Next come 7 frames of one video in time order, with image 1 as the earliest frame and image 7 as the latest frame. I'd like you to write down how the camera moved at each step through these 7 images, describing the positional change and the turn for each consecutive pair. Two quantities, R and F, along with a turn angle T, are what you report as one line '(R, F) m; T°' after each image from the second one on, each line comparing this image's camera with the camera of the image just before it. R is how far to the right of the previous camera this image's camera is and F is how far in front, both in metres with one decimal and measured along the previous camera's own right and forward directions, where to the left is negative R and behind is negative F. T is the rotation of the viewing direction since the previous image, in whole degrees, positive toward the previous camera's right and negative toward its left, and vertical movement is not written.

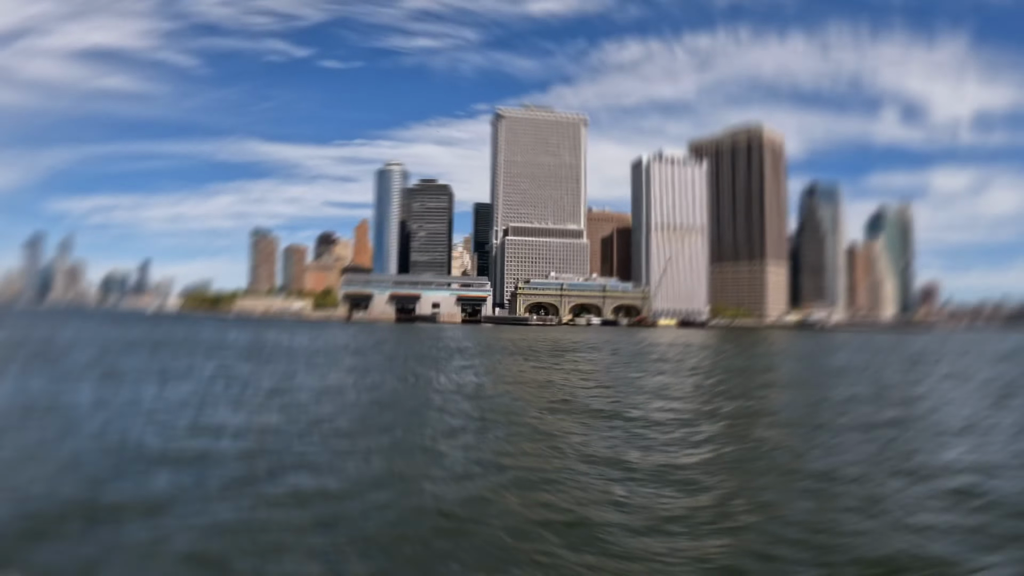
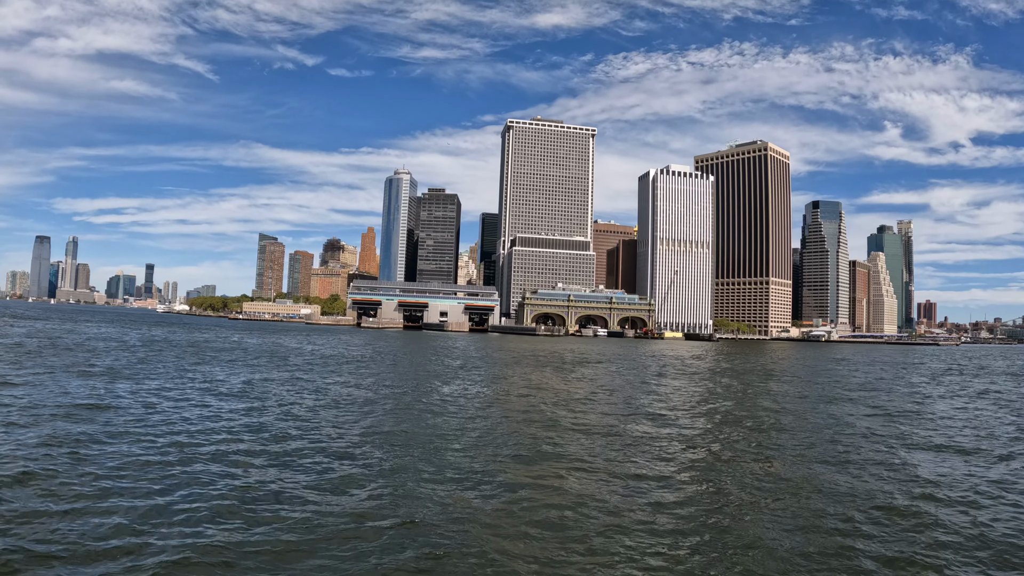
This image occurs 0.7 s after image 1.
(-1.2, -1.2) m; 0°
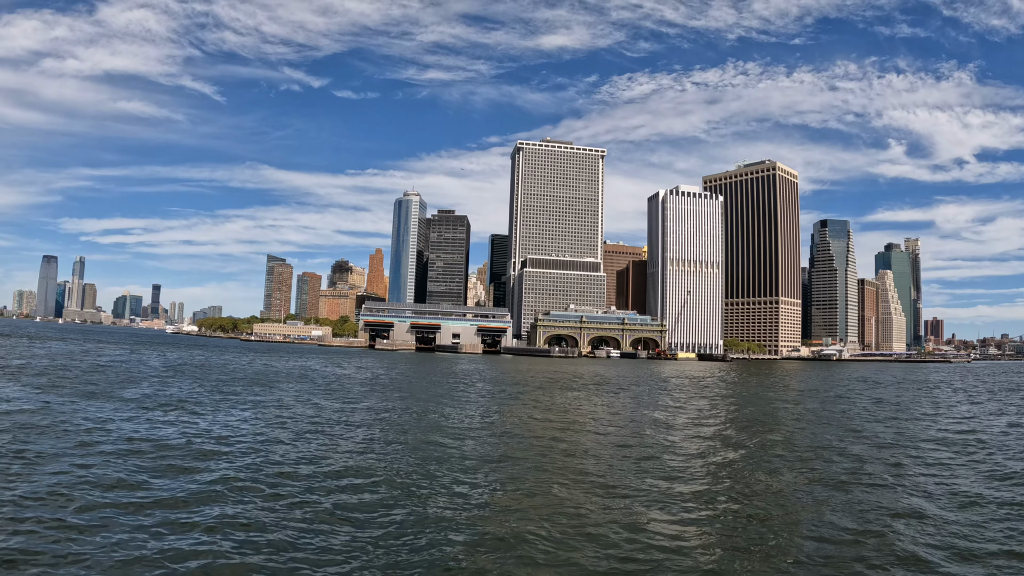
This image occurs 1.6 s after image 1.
(-1.7, 0.0) m; 0°
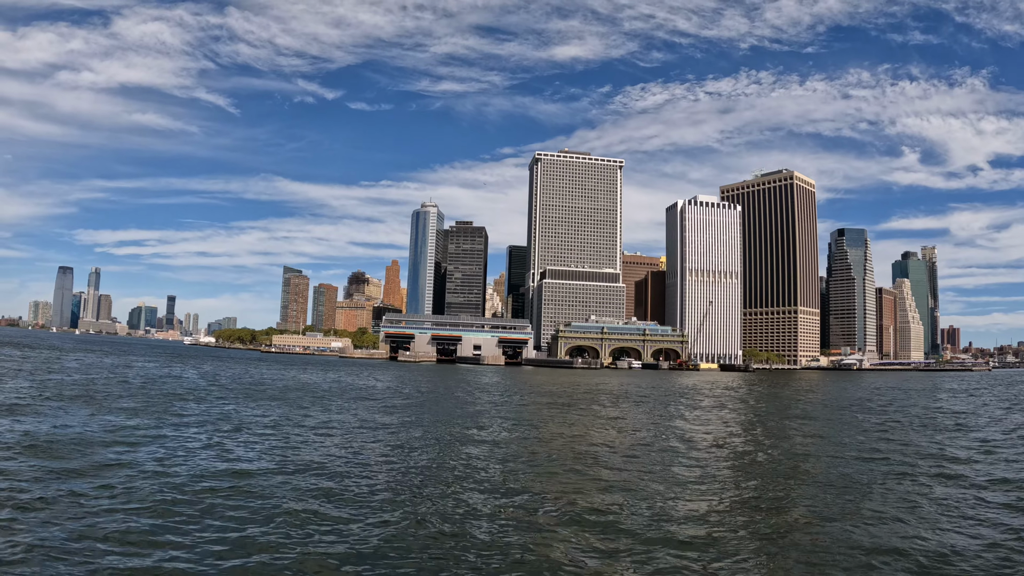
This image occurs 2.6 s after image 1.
(-2.2, 0.0) m; -1°
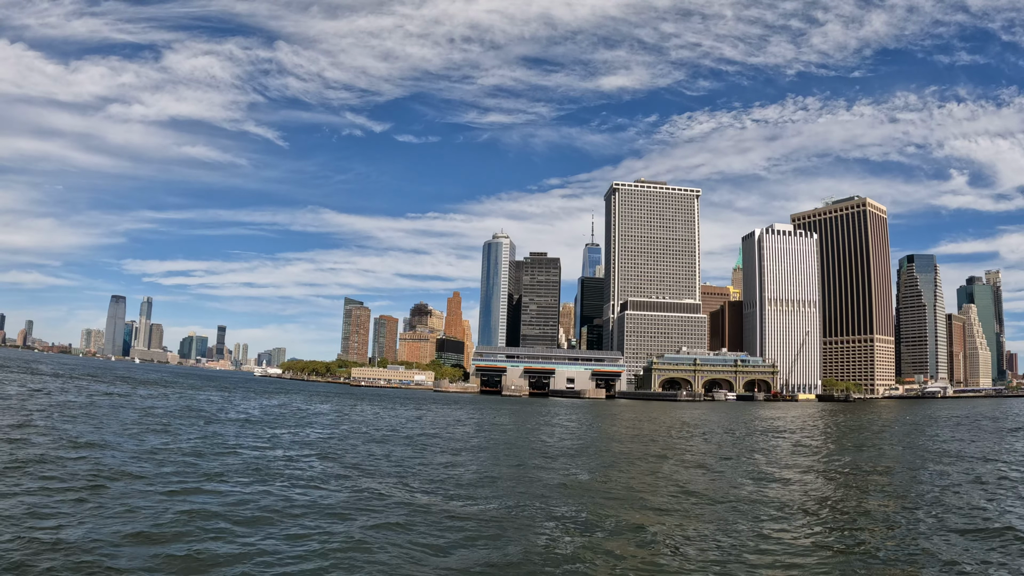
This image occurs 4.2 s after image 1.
(-12.0, -0.3) m; -1°
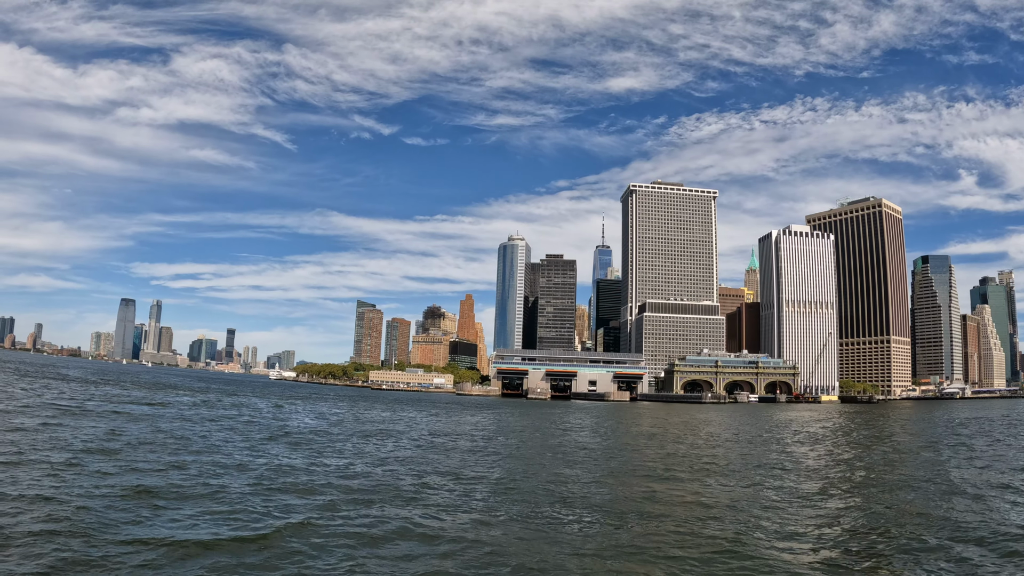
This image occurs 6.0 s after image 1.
(-3.0, 0.0) m; 0°
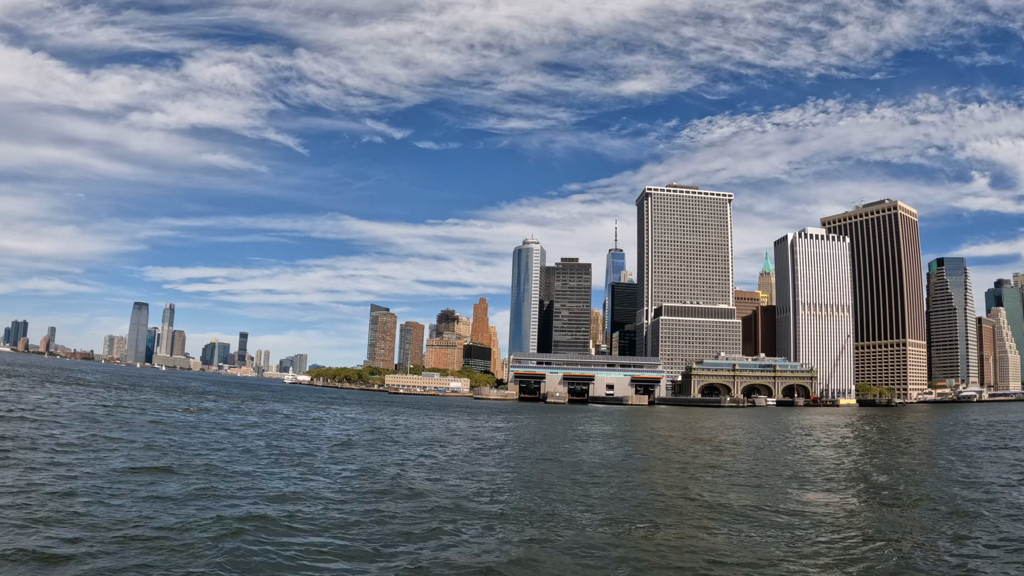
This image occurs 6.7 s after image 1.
(-1.8, -0.4) m; -1°
